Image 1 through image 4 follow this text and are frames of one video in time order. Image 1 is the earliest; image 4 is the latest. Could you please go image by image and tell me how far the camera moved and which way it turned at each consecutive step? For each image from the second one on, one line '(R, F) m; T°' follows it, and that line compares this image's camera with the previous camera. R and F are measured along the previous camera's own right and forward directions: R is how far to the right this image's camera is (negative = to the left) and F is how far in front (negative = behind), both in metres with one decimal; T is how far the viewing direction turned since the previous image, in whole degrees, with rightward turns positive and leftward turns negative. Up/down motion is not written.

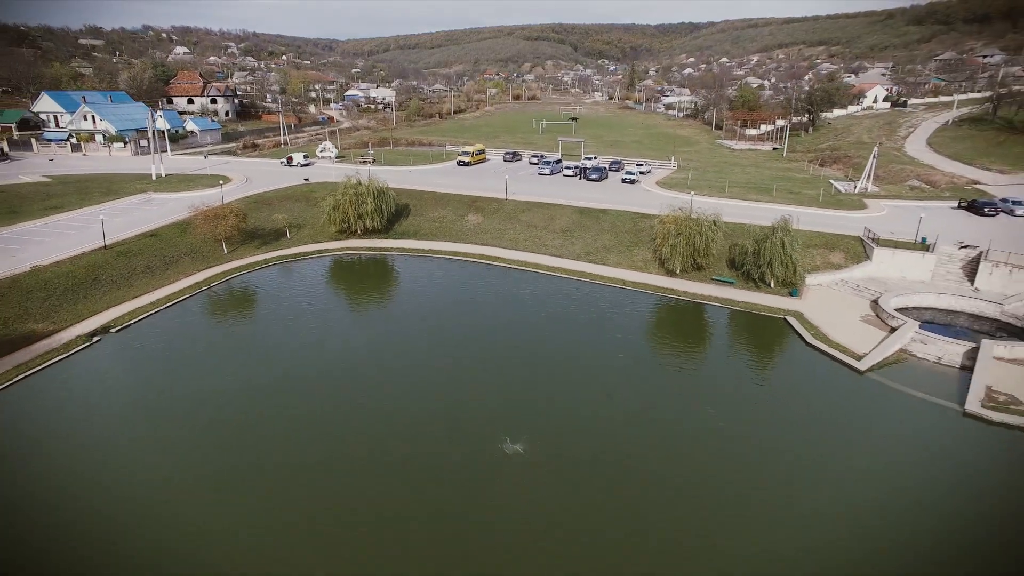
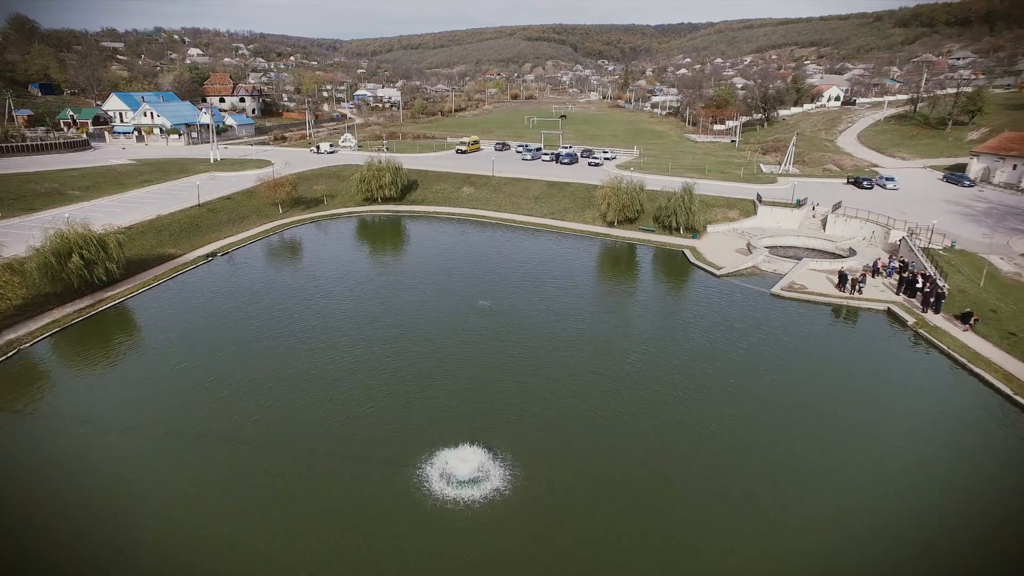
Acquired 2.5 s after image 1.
(+1.3, -10.4) m; 0°
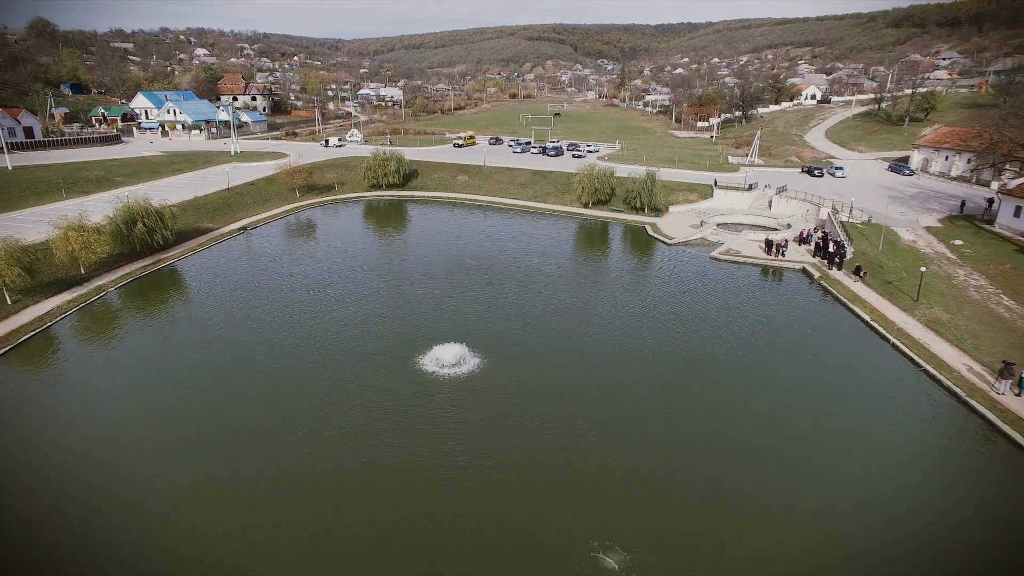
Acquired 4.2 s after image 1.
(+1.0, -5.7) m; 0°
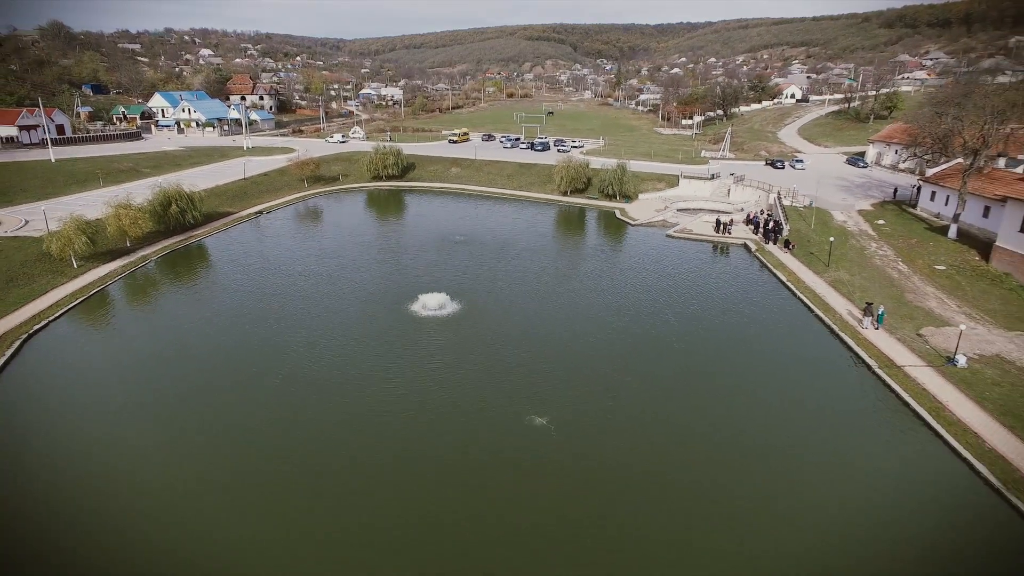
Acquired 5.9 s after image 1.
(+1.2, -5.0) m; 0°
